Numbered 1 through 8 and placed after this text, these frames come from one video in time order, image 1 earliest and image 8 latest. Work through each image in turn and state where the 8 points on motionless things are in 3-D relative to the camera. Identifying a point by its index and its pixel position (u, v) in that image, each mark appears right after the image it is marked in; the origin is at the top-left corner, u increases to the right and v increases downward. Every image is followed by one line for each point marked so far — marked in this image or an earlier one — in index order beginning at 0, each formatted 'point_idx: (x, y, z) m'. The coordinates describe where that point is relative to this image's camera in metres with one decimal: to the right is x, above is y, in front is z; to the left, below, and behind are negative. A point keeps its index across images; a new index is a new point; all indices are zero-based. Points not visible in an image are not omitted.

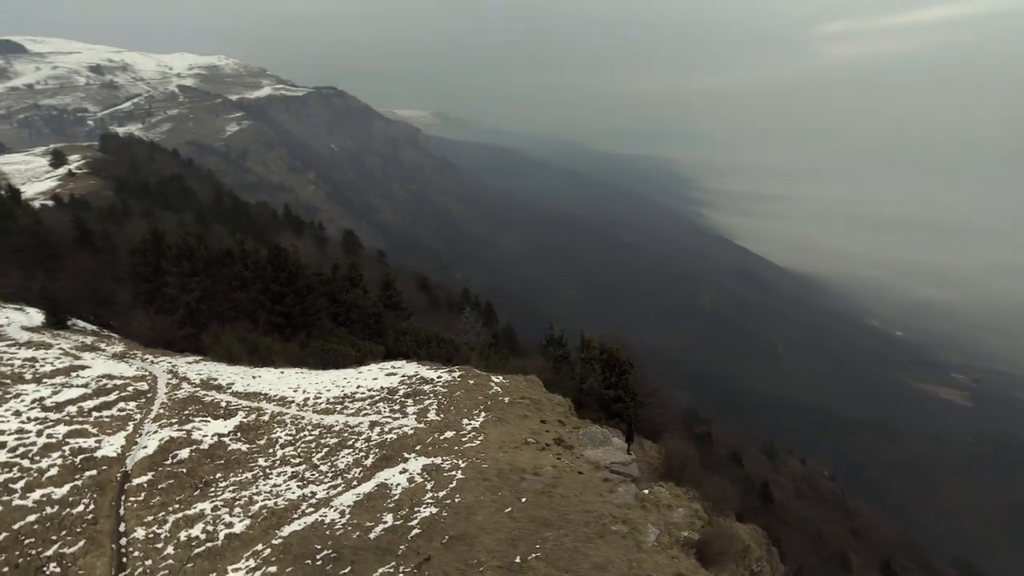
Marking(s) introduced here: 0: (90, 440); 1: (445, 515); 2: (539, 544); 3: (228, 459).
0: (-12.2, -4.4, +19.2) m
1: (-1.6, -5.5, +16.2) m
2: (+0.6, -5.9, +15.4) m
3: (-8.1, -4.8, +18.8) m
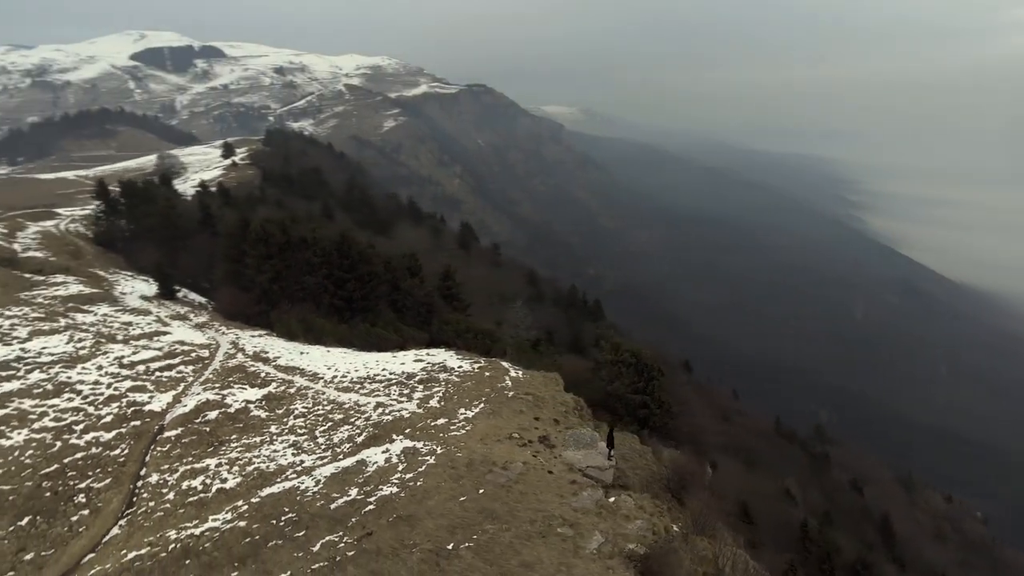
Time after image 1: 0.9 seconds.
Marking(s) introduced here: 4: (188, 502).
0: (-12.4, -3.6, +22.4) m
1: (-2.8, -5.4, +17.1) m
2: (-0.9, -5.8, +15.8) m
3: (-8.5, -4.3, +21.1) m
4: (-8.6, -5.7, +17.7) m
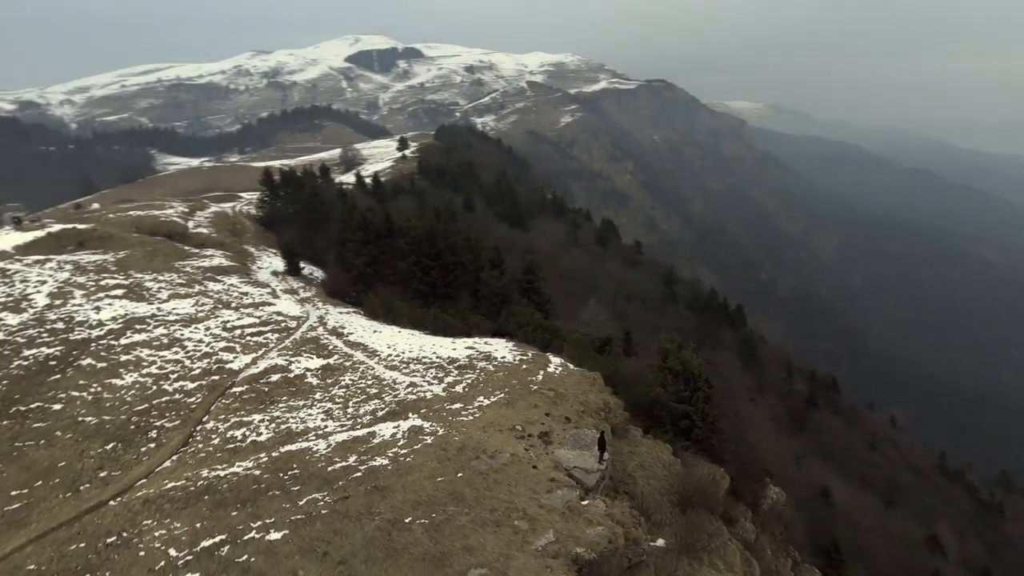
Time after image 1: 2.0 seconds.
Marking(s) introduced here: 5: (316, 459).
0: (-11.1, -2.6, +26.1) m
1: (-3.5, -5.0, +18.4) m
2: (-2.0, -5.6, +16.7) m
3: (-7.7, -3.6, +23.8) m
4: (-8.8, -4.9, +20.6) m
5: (-5.7, -5.0, +19.4) m
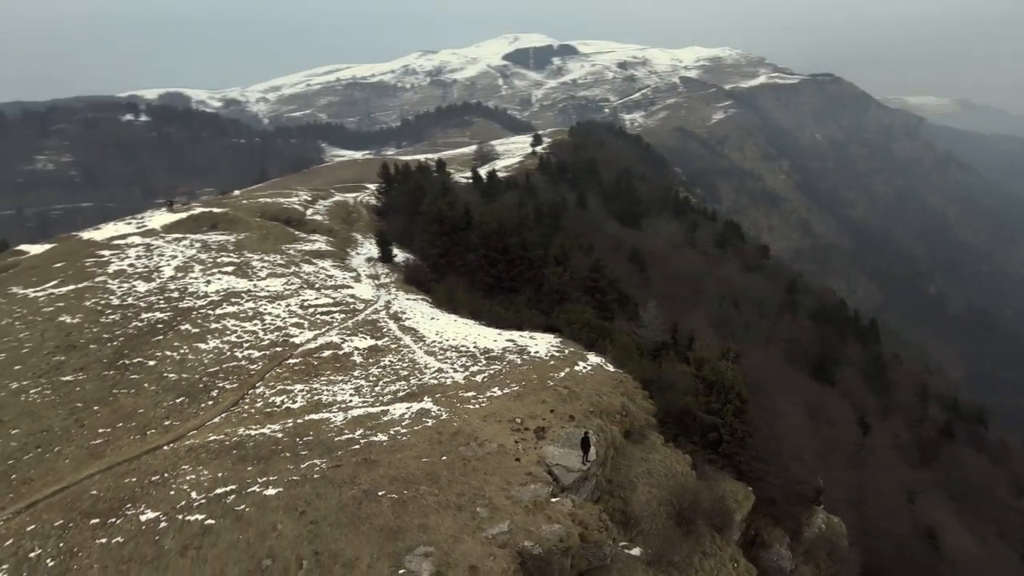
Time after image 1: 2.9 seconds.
0: (-9.3, -1.8, +28.9) m
1: (-3.8, -4.7, +19.8) m
2: (-2.8, -5.4, +17.7) m
3: (-6.7, -3.0, +25.9) m
4: (-8.6, -4.2, +23.1) m
5: (-5.8, -4.5, +21.2) m
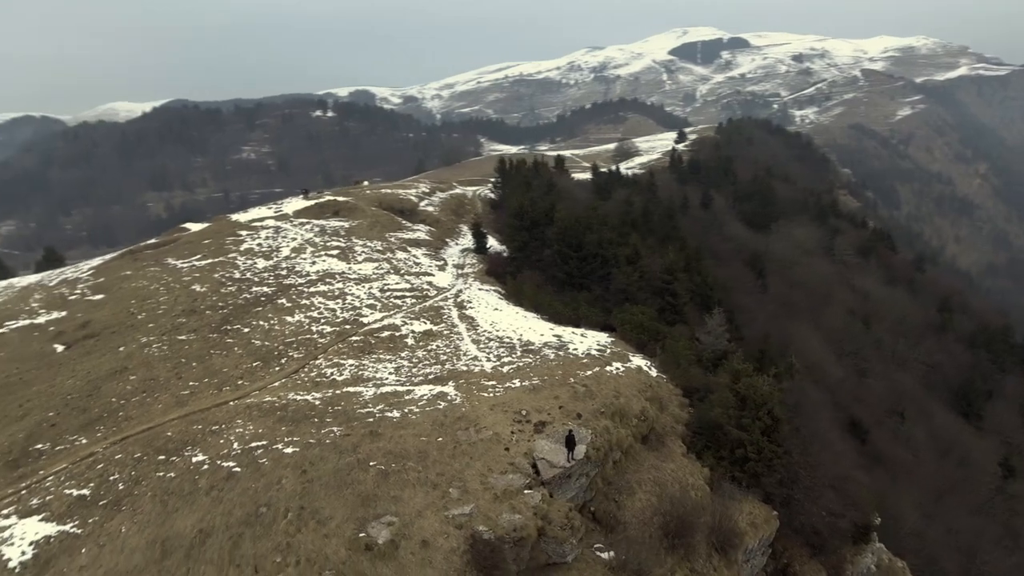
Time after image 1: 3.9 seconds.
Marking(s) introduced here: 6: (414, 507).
0: (-6.7, -1.1, +31.4) m
1: (-3.8, -4.2, +21.2) m
2: (-3.4, -5.0, +19.0) m
3: (-5.0, -2.4, +27.9) m
4: (-7.6, -3.5, +25.7) m
5: (-5.3, -3.9, +23.1) m
6: (-2.6, -5.7, +17.3) m
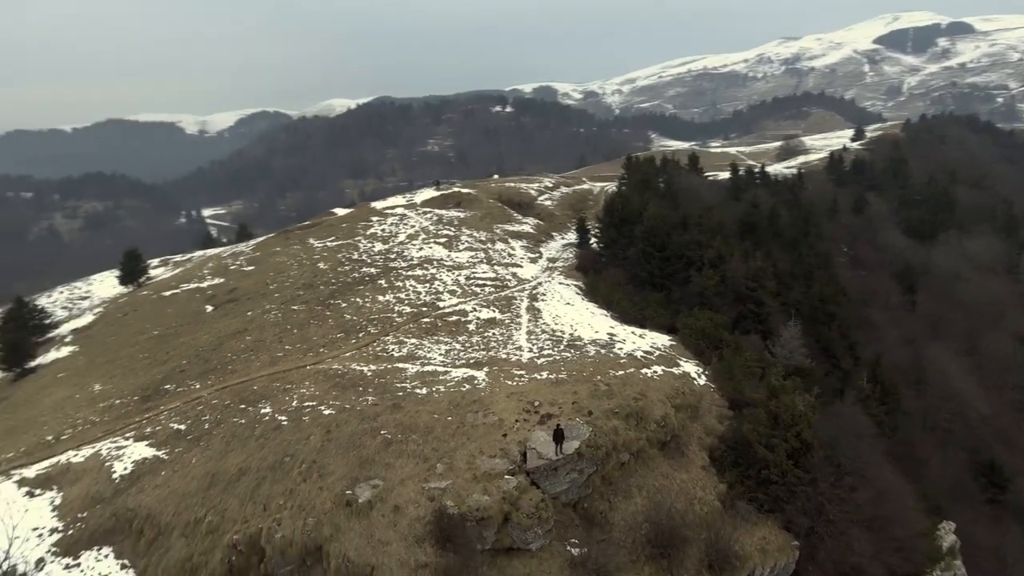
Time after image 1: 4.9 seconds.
0: (-3.2, -0.4, +33.4) m
1: (-3.3, -3.7, +22.9) m
2: (-3.5, -4.5, +20.7) m
3: (-2.5, -1.8, +29.6) m
4: (-5.6, -2.8, +28.1) m
5: (-4.2, -3.3, +25.1) m
6: (-3.2, -5.3, +18.8) m
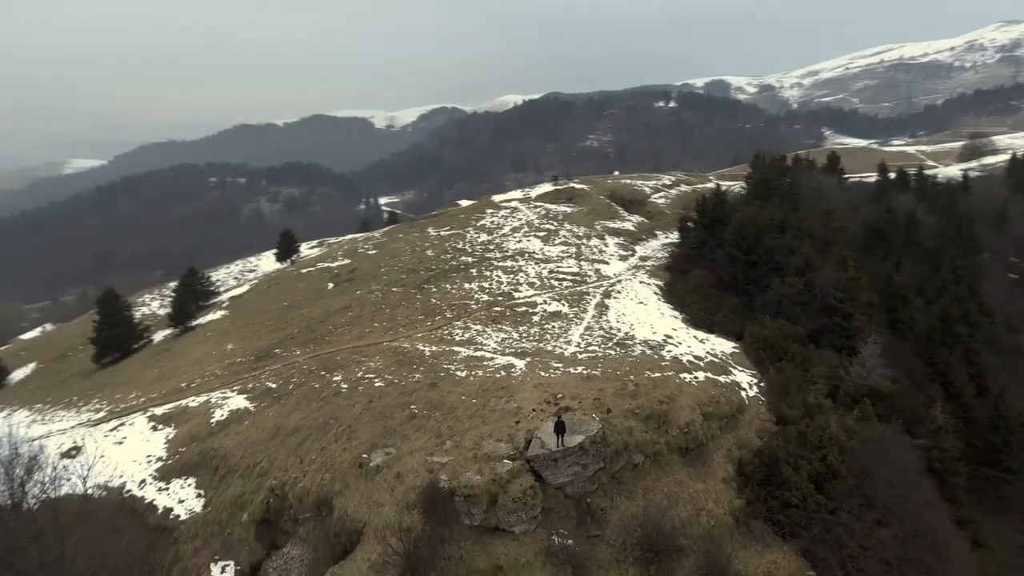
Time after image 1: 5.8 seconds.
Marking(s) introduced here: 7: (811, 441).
0: (+0.8, 0.0, +34.5) m
1: (-2.1, -3.3, +24.3) m
2: (-2.9, -4.1, +22.2) m
3: (+0.4, -1.5, +30.6) m
4: (-3.1, -2.2, +29.9) m
5: (-2.4, -2.8, +26.7) m
6: (-3.1, -4.8, +20.3) m
7: (+8.8, -4.5, +19.6) m
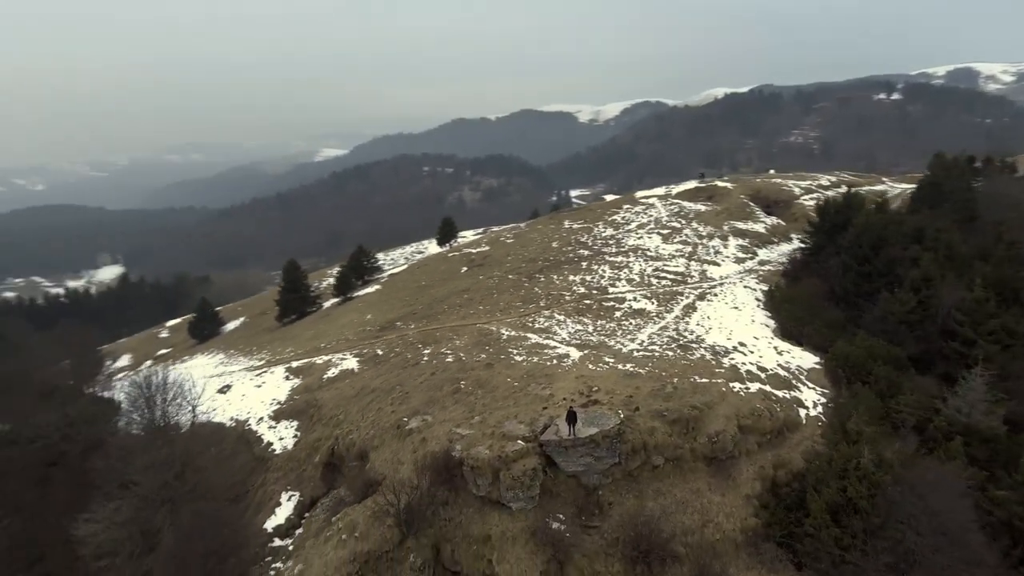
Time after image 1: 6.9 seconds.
0: (+5.9, +0.2, +34.5) m
1: (0.0, -2.8, +25.6) m
2: (-1.5, -3.5, +23.9) m
3: (+4.3, -1.2, +30.9) m
4: (+0.7, -1.7, +31.3) m
5: (+0.3, -2.4, +28.0) m
6: (-2.3, -4.3, +22.2) m
7: (+8.9, -4.9, +18.0) m
